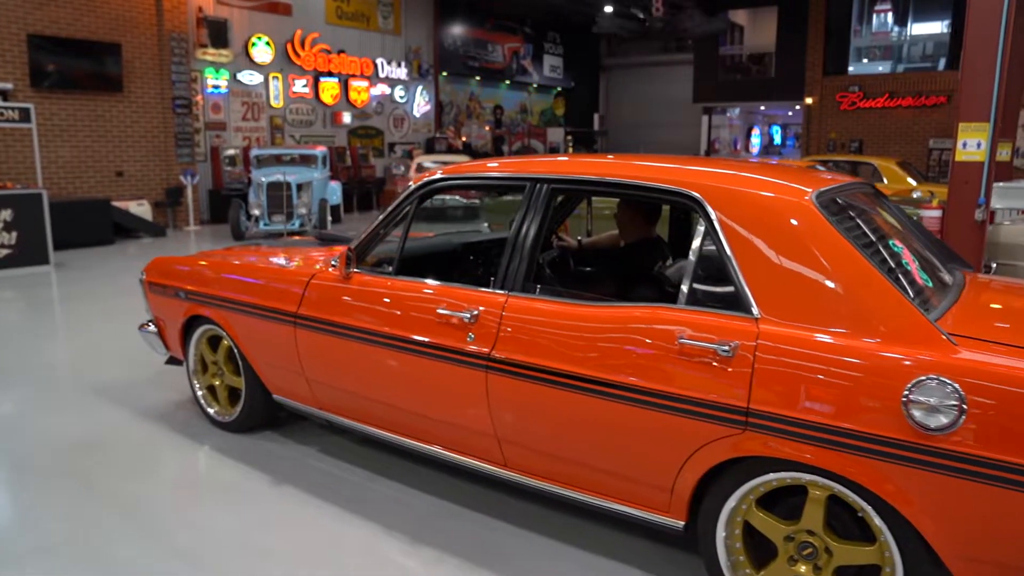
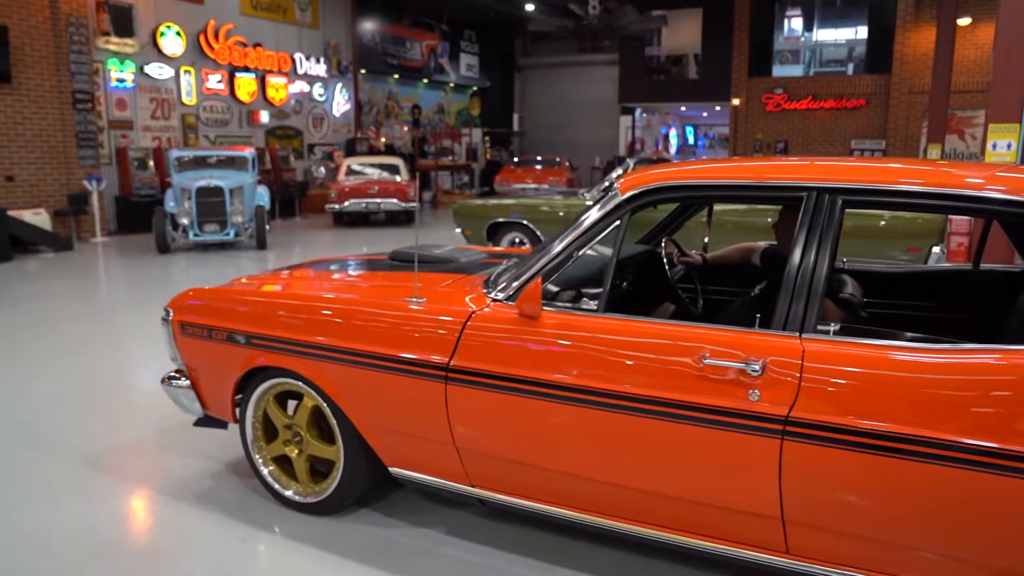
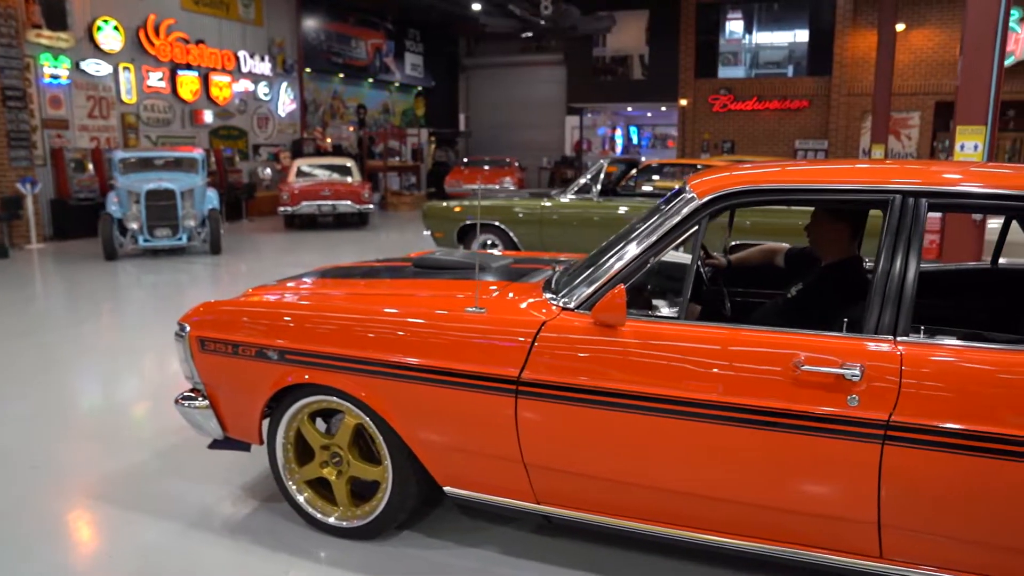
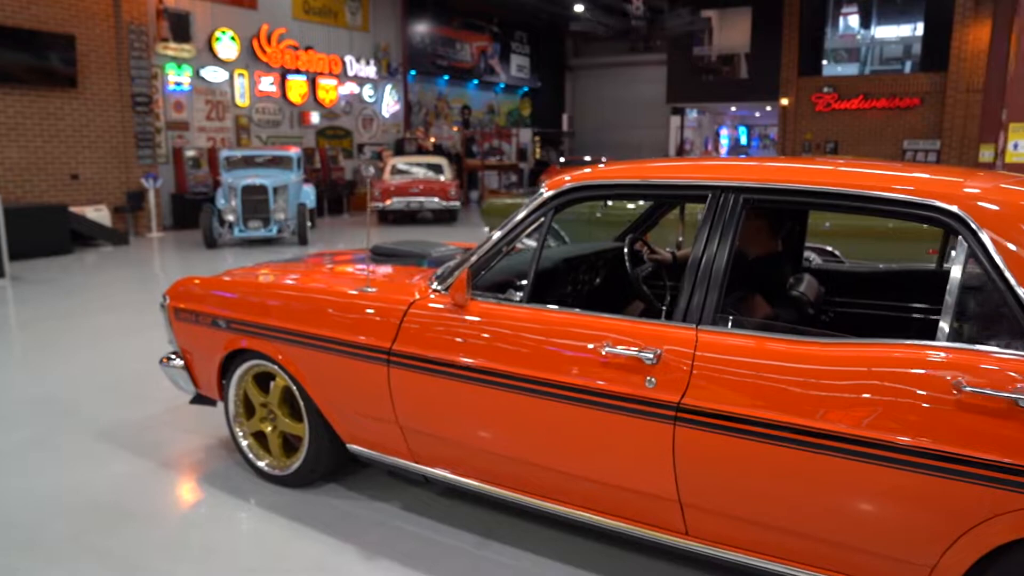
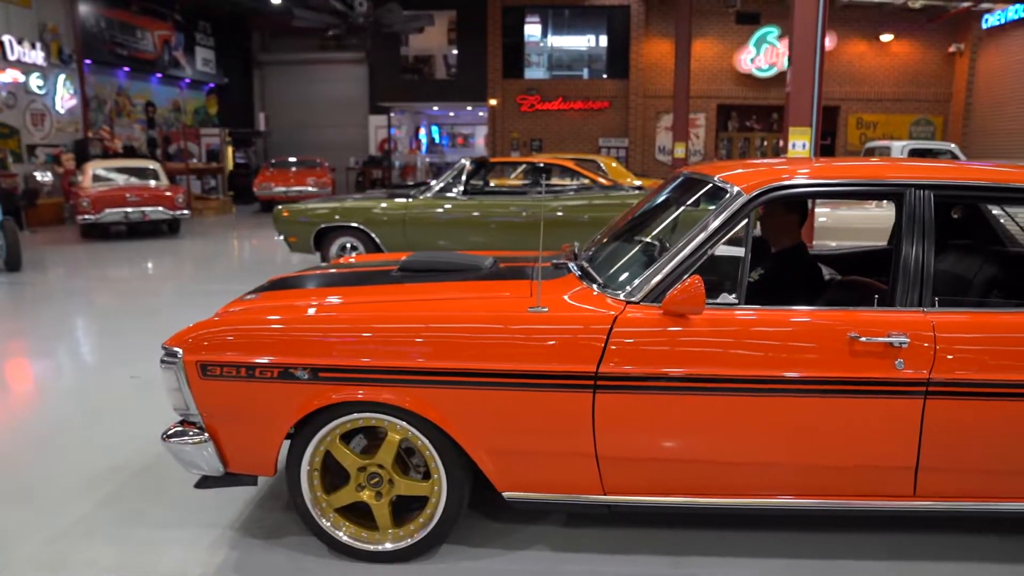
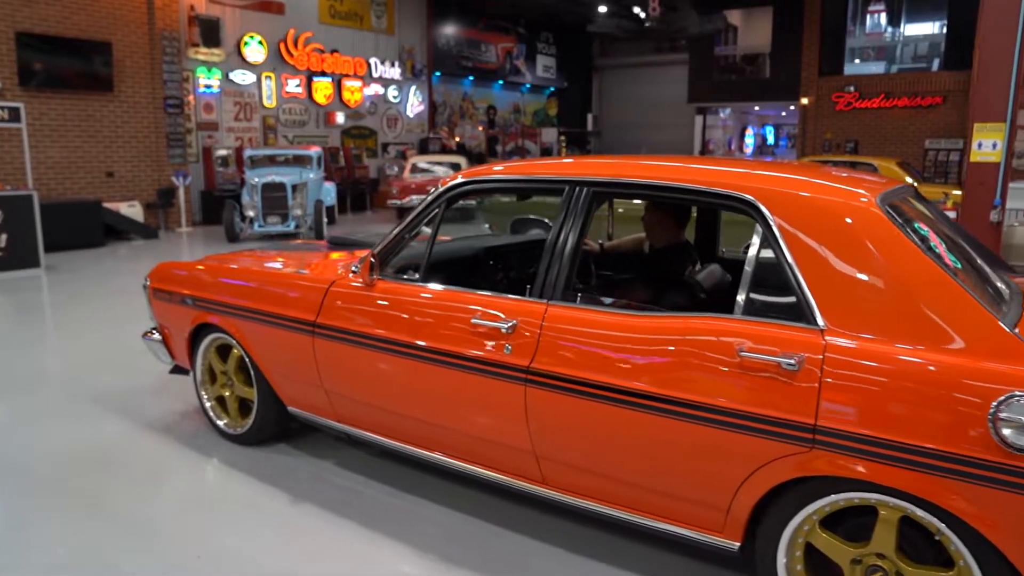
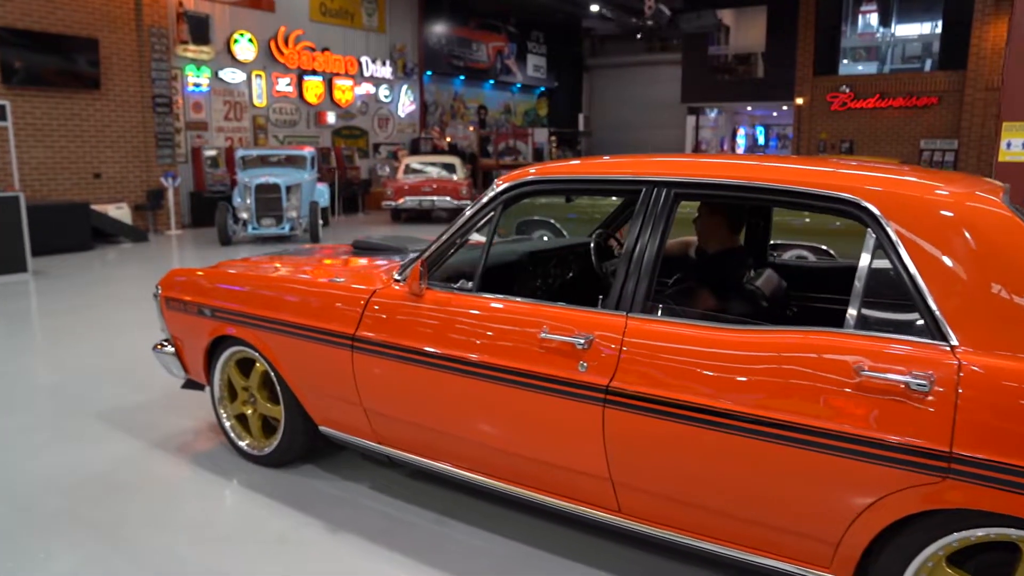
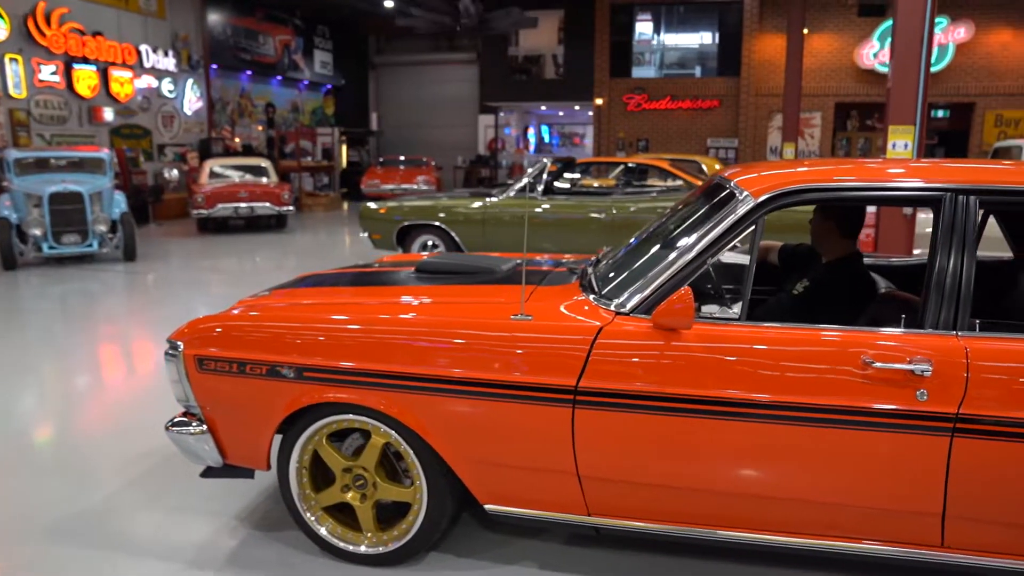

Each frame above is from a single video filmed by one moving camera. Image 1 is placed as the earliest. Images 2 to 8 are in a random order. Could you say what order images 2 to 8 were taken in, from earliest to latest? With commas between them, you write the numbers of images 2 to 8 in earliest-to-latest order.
6, 7, 4, 2, 3, 8, 5
